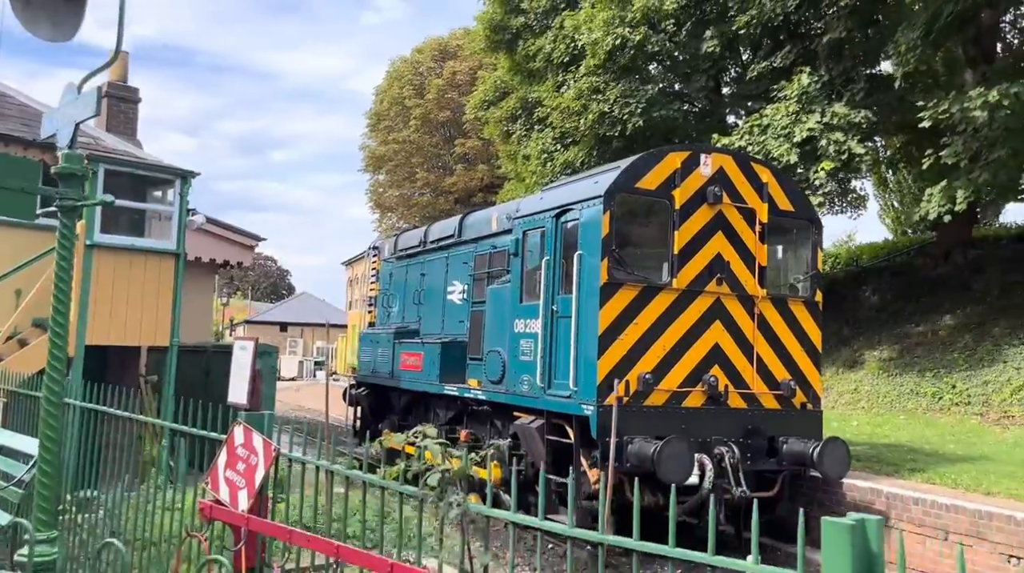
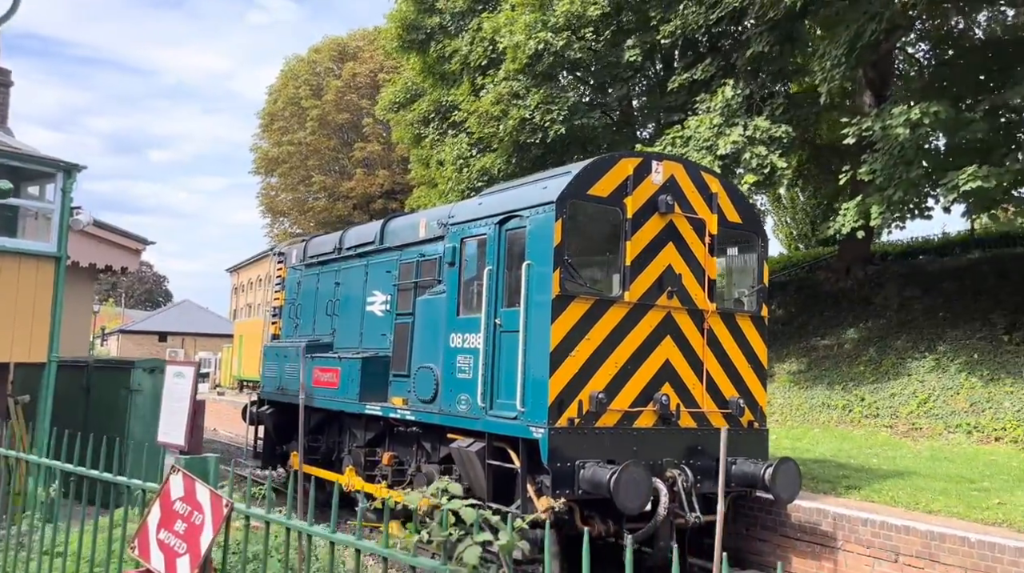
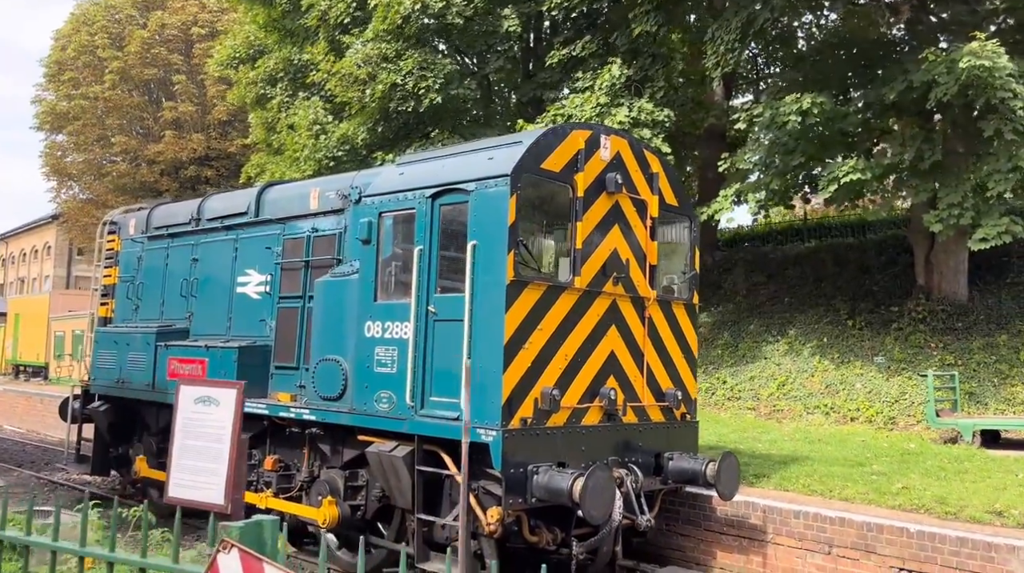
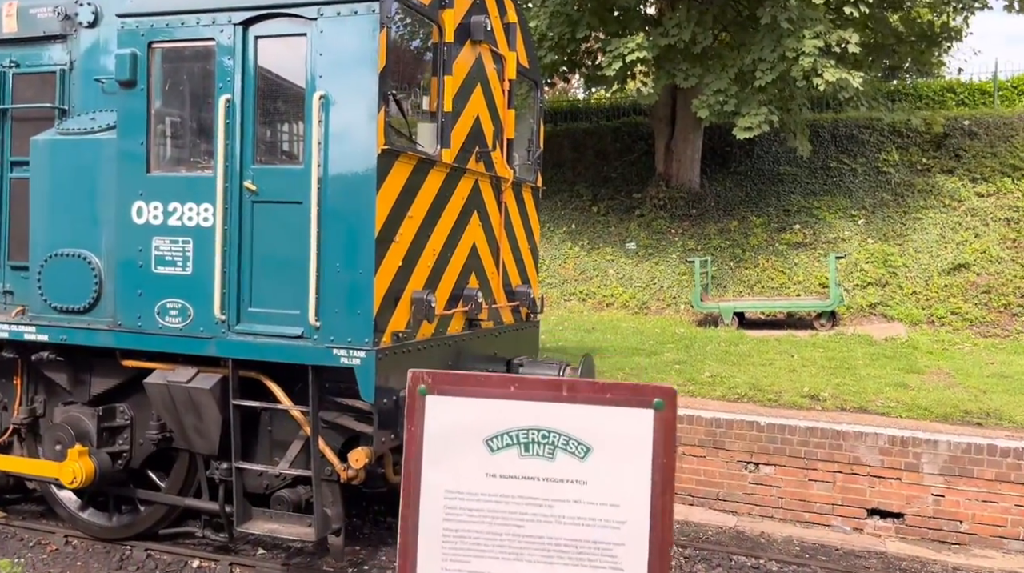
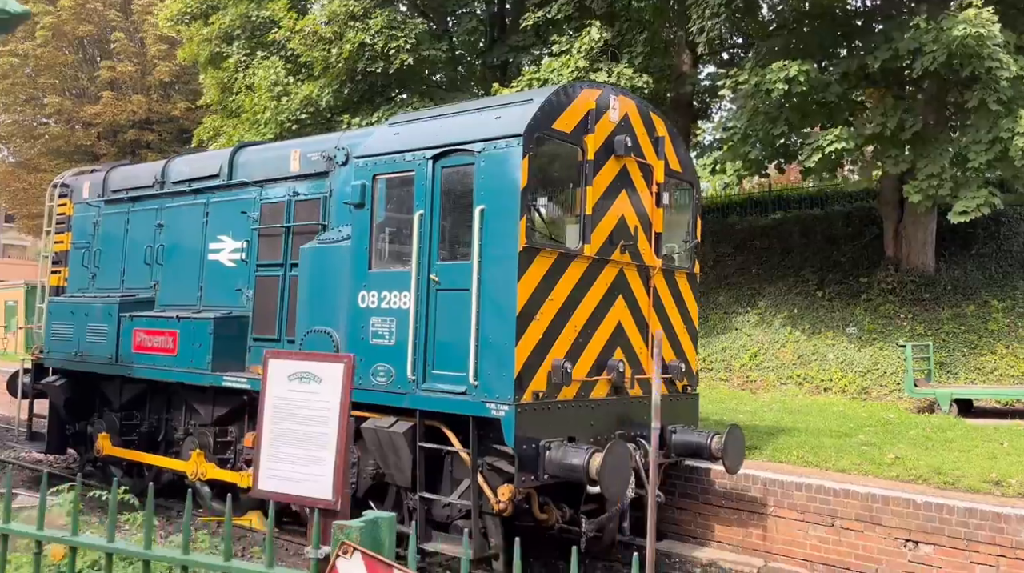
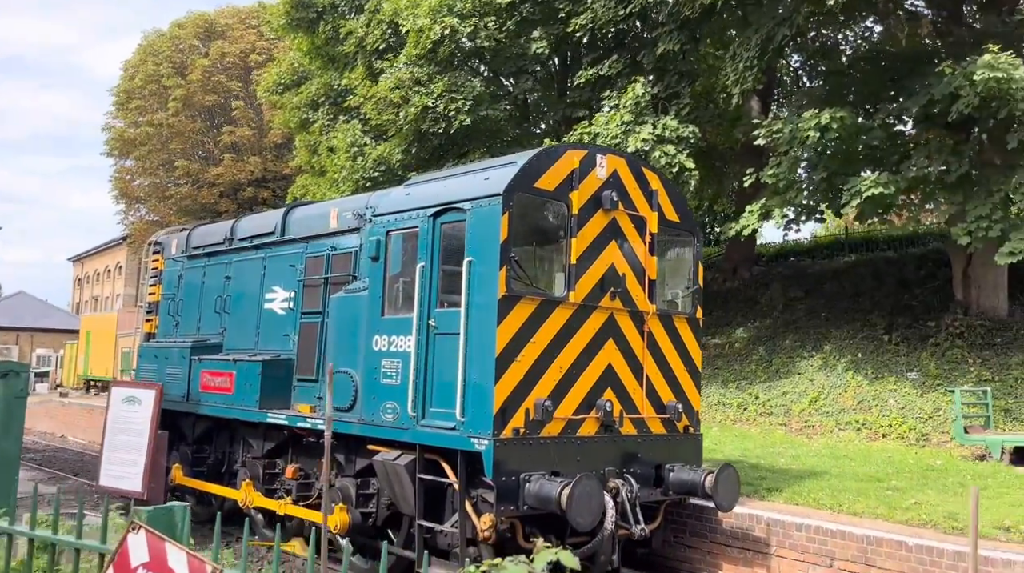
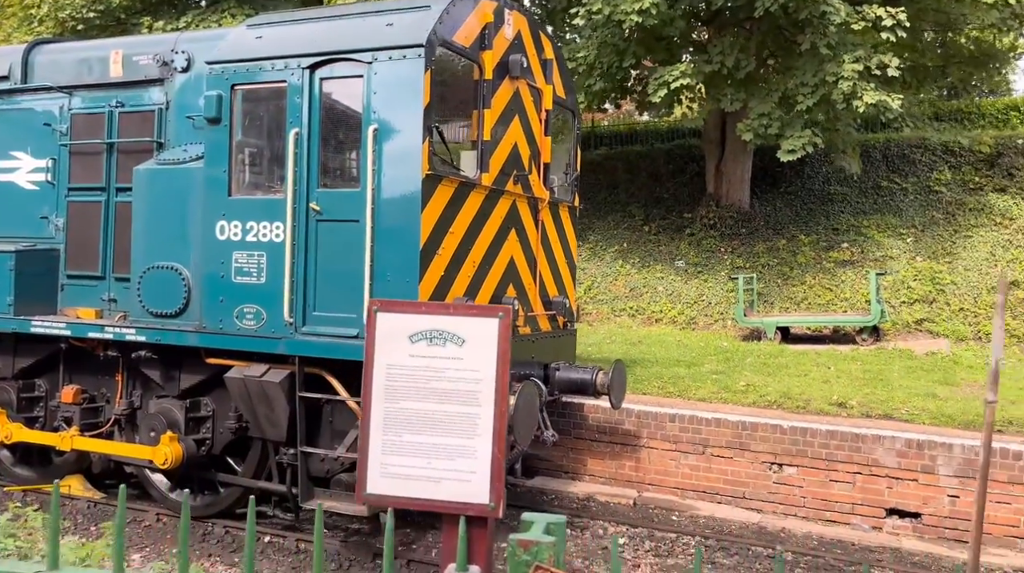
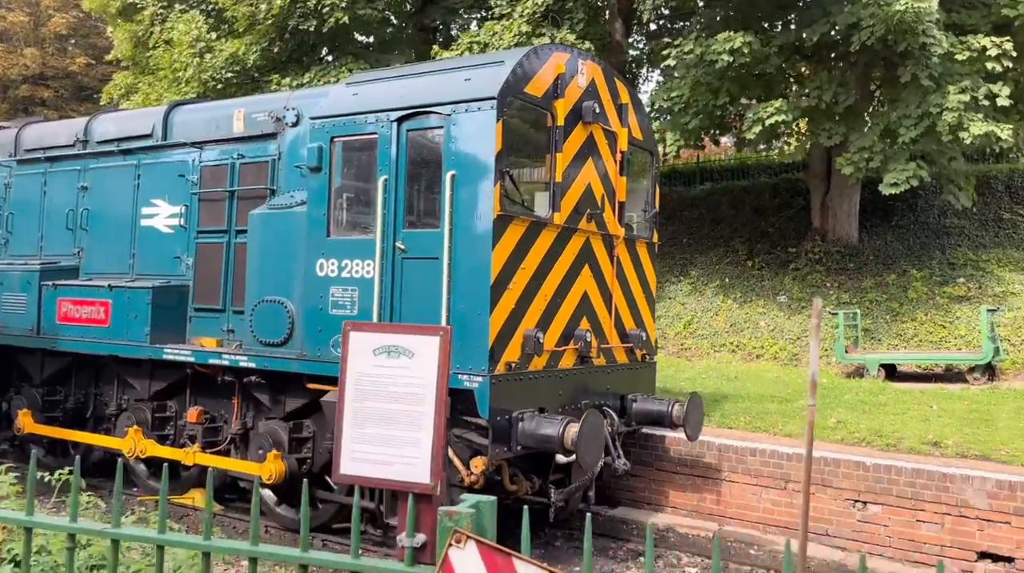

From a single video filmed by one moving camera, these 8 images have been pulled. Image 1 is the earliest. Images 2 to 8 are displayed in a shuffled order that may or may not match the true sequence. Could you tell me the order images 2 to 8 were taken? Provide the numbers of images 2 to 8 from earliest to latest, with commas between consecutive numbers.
2, 6, 3, 5, 8, 7, 4
